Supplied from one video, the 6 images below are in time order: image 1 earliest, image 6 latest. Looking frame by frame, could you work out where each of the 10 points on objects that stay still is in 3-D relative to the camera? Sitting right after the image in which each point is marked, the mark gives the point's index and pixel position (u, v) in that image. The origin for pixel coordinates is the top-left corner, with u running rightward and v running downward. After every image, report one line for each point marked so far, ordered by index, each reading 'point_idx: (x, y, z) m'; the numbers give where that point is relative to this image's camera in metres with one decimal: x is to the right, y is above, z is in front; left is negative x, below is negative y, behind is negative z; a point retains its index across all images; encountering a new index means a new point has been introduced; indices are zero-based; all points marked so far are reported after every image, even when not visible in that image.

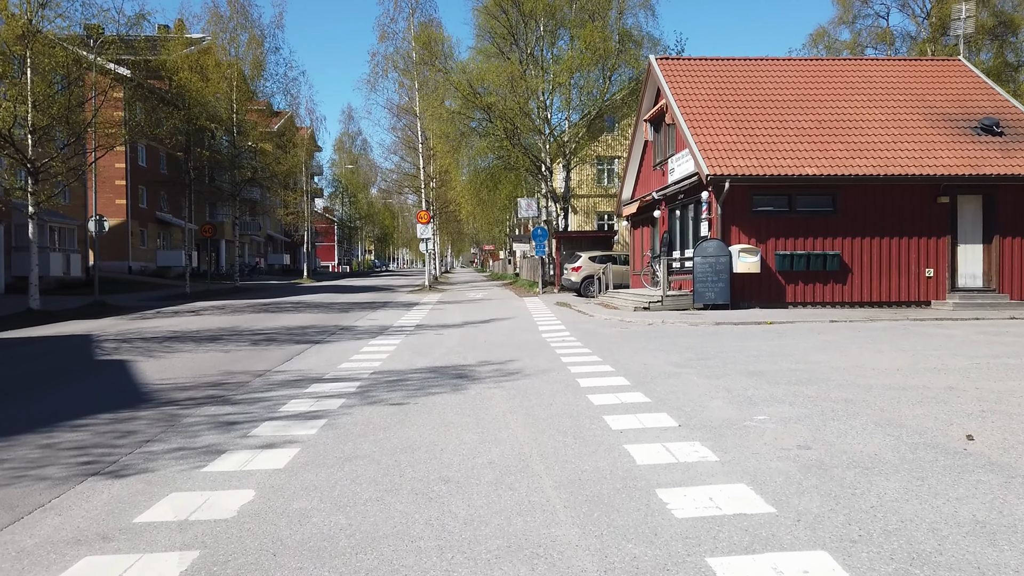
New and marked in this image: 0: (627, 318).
0: (+2.9, -0.8, +18.5) m
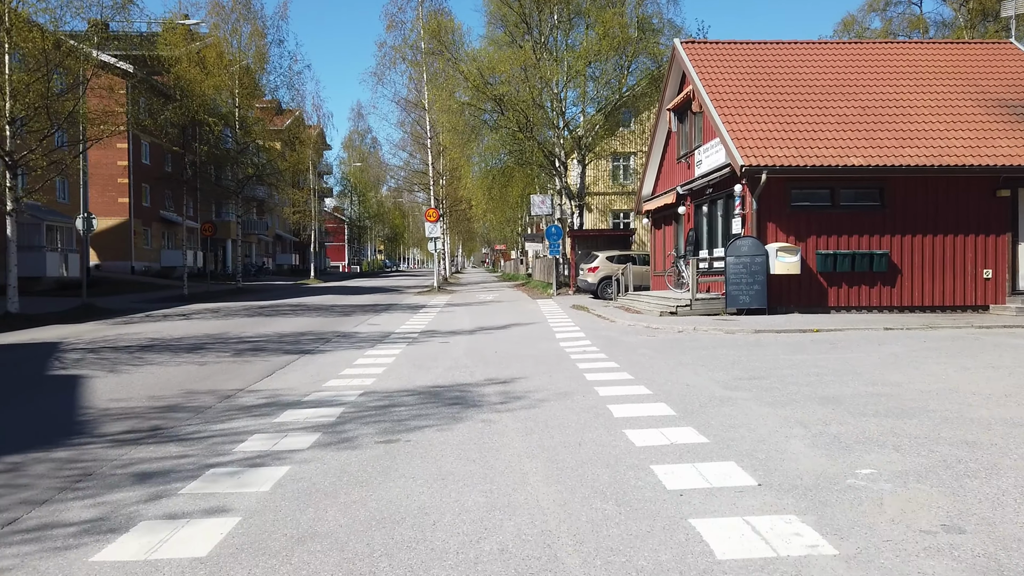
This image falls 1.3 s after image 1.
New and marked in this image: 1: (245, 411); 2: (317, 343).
0: (+3.2, -0.8, +16.6) m
1: (-2.9, -1.4, +8.1) m
2: (-4.1, -1.1, +15.5) m
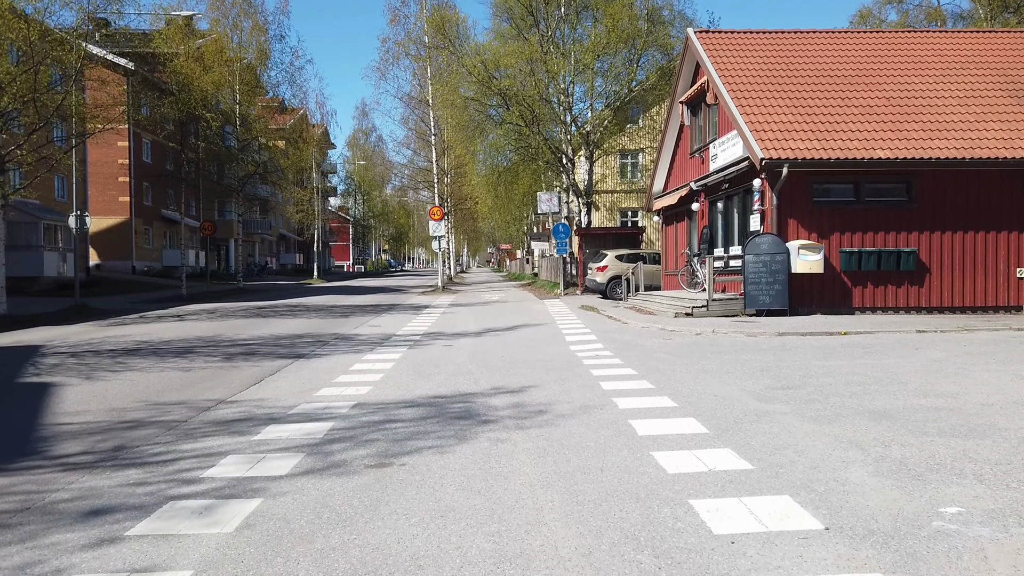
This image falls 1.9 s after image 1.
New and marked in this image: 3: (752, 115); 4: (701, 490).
0: (+3.4, -0.8, +15.7) m
1: (-2.8, -1.4, +7.2) m
2: (-4.0, -1.1, +14.6) m
3: (+5.8, +4.2, +17.8) m
4: (+1.3, -1.3, +4.9) m
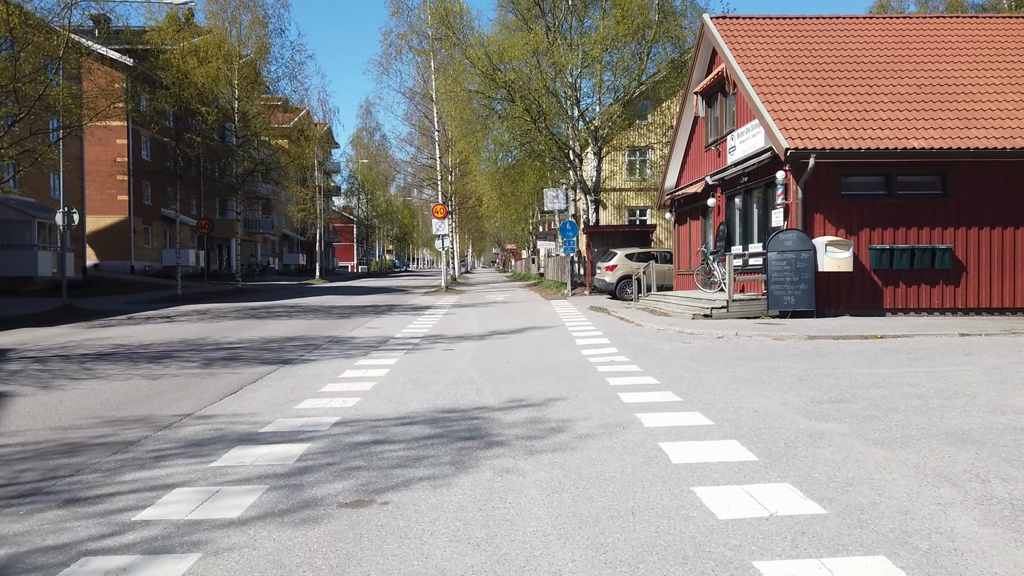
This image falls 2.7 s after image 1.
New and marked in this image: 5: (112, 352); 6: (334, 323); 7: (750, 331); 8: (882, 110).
0: (+3.5, -0.8, +14.6) m
1: (-2.8, -1.4, +6.1) m
2: (-3.9, -1.1, +13.6) m
3: (+6.0, +4.2, +16.6) m
4: (+1.3, -1.3, +3.8) m
5: (-6.9, -1.1, +12.6) m
6: (-4.7, -0.9, +19.1) m
7: (+4.4, -0.8, +13.6) m
8: (+8.4, +4.0, +16.5) m
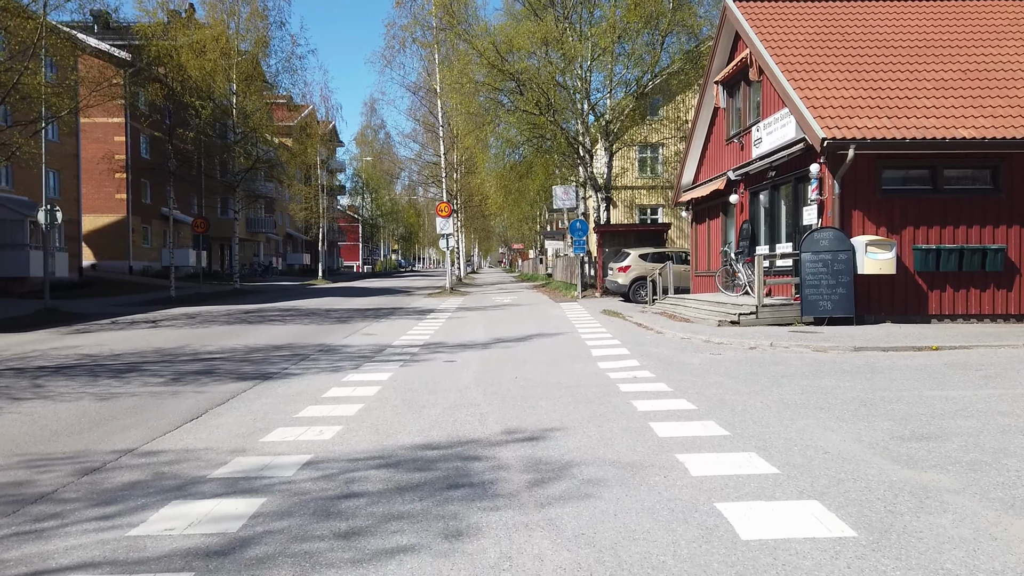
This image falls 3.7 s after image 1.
0: (+3.6, -0.9, +13.2) m
1: (-2.7, -1.4, +4.8) m
2: (-3.7, -1.2, +12.2) m
3: (+6.1, +4.1, +15.2) m
4: (+1.4, -1.4, +2.4) m
5: (-6.8, -1.2, +11.3) m
6: (-4.5, -1.0, +17.8) m
7: (+4.6, -0.9, +12.2) m
8: (+8.5, +3.9, +15.1) m
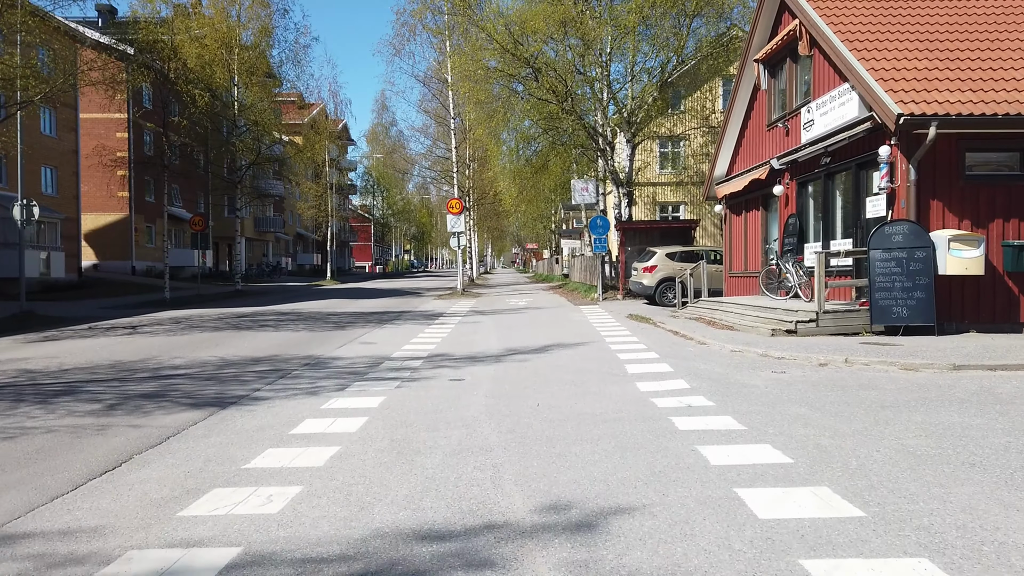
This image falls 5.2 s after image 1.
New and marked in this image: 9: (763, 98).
0: (+3.9, -0.9, +11.1) m
1: (-2.6, -1.5, +2.8) m
2: (-3.5, -1.3, +10.2) m
3: (+6.5, +4.1, +13.0) m
4: (+1.5, -1.5, +0.3) m
5: (-6.5, -1.2, +9.4) m
6: (-4.1, -1.0, +15.8) m
7: (+4.9, -0.9, +10.1) m
8: (+8.9, +3.9, +12.9) m
9: (+6.6, +5.0, +19.2) m
